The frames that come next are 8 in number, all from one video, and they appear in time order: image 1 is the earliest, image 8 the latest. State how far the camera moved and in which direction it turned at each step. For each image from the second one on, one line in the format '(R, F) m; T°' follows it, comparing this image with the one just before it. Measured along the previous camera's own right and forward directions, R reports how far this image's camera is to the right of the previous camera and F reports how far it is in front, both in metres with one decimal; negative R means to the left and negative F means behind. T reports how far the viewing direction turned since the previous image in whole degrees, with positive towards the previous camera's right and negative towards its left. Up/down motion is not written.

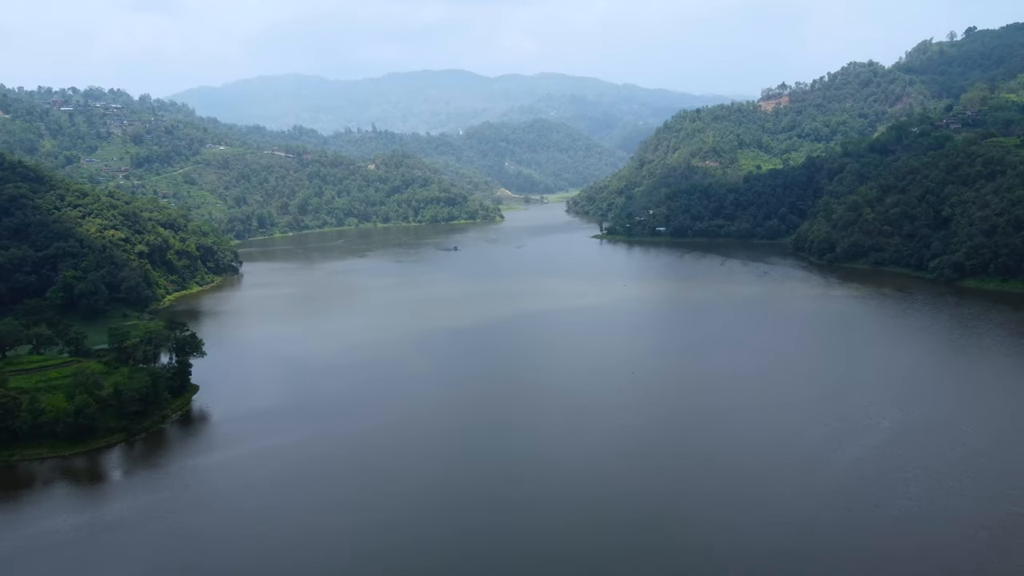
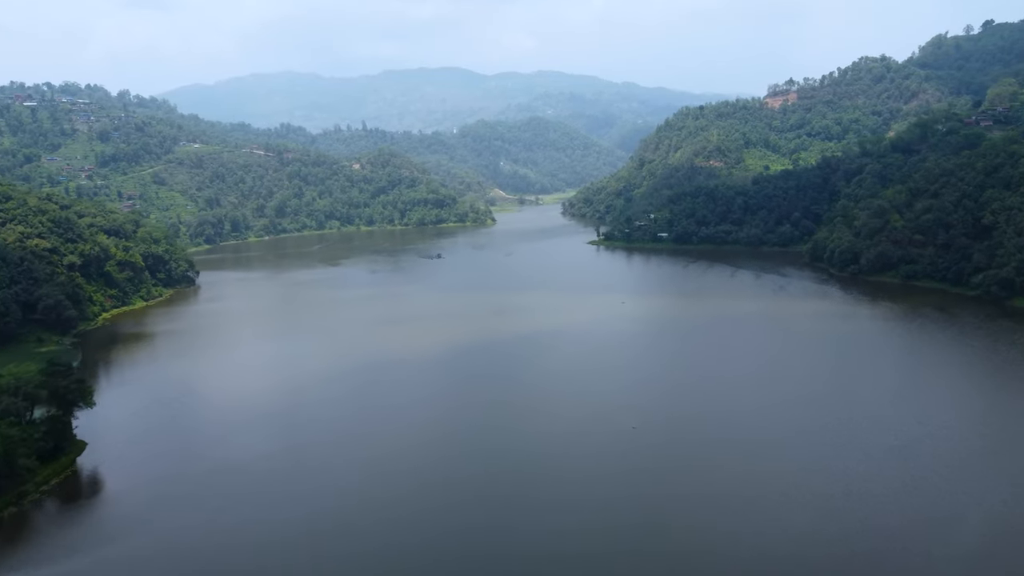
(+0.9, +5.5) m; 0°
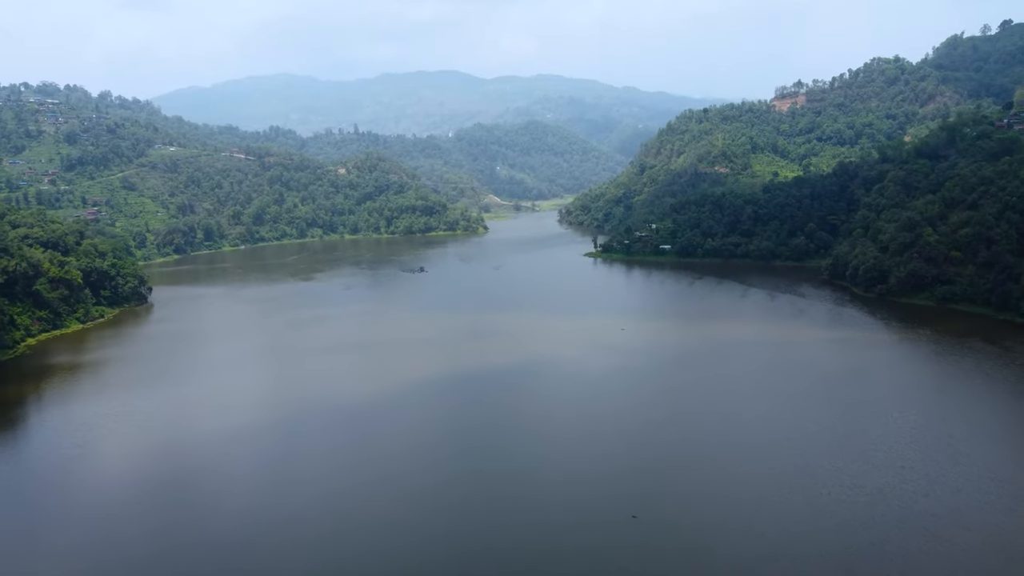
(+0.8, +5.0) m; 0°
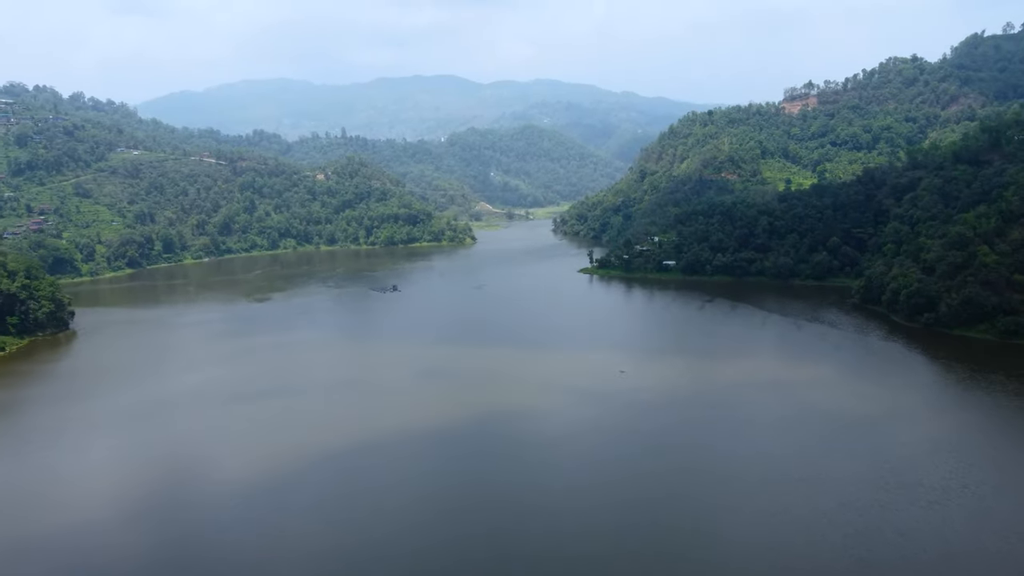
(+0.9, +6.4) m; 0°
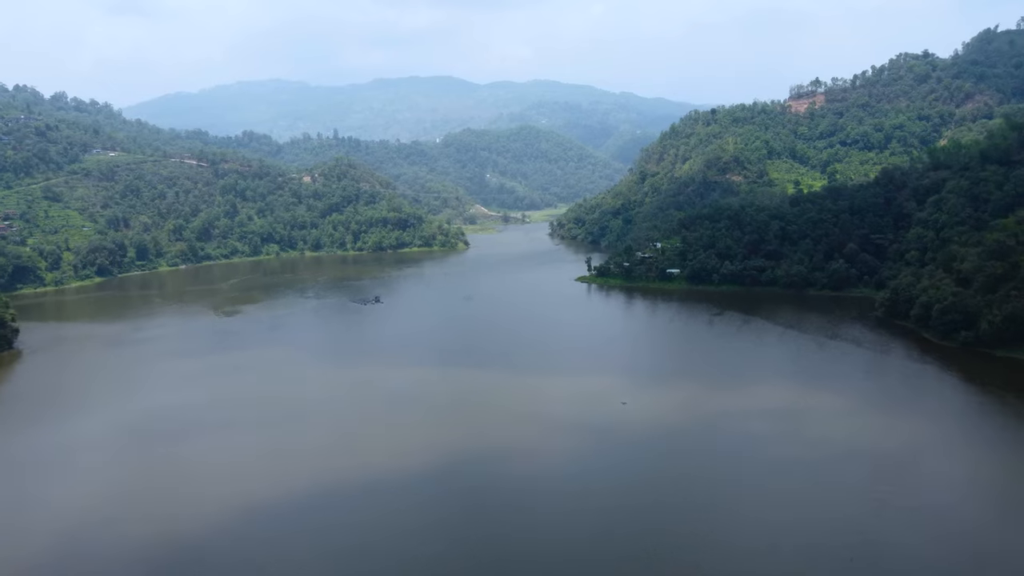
(+0.4, +3.7) m; 0°
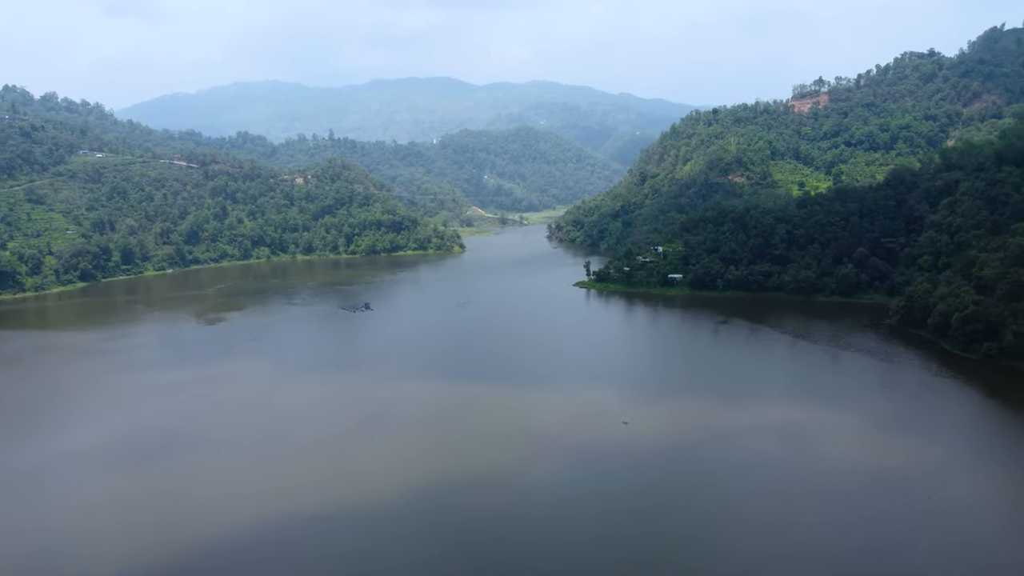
(+0.2, +1.9) m; 0°
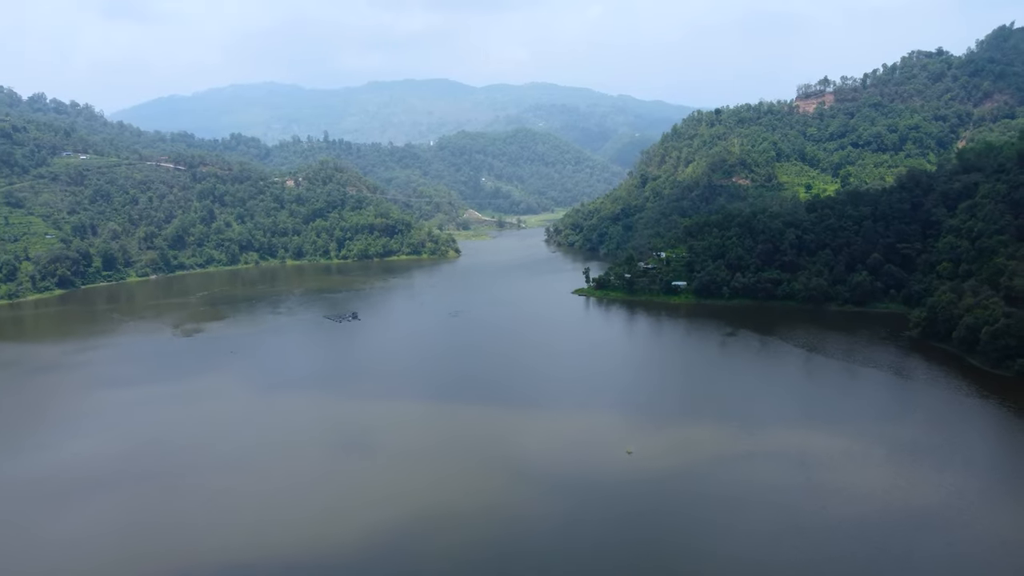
(+0.2, +2.3) m; 0°
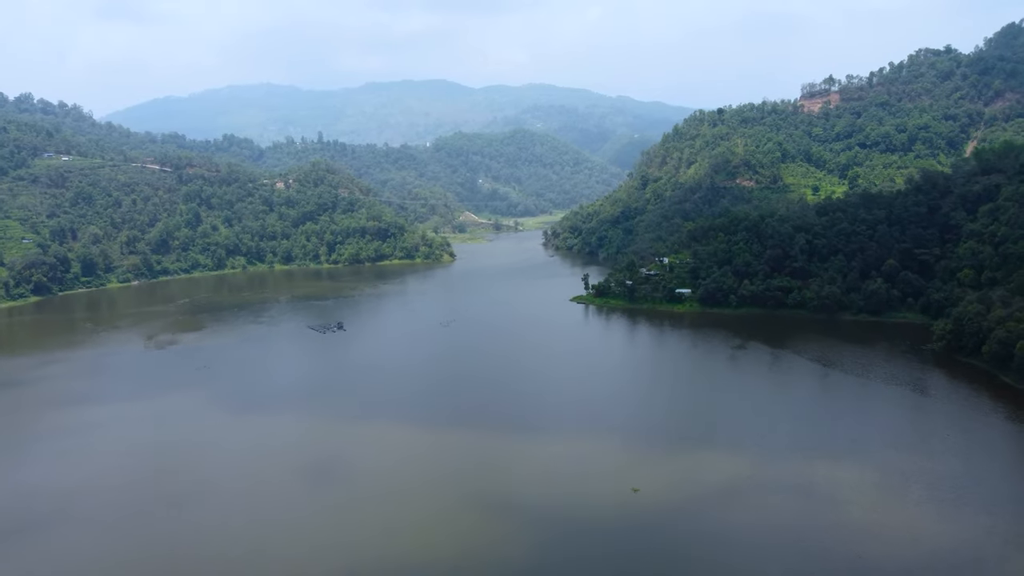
(+0.2, +2.3) m; 0°
